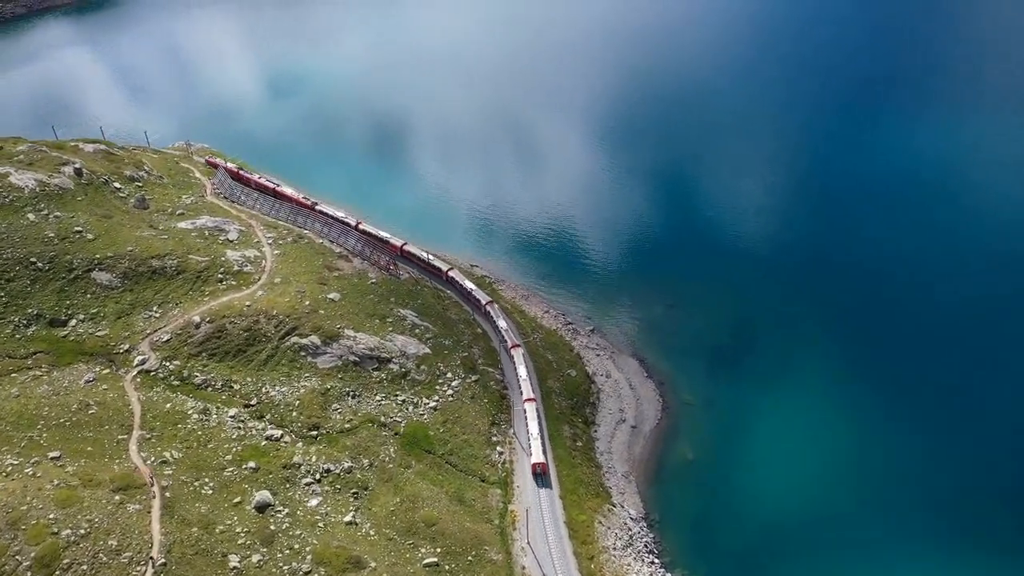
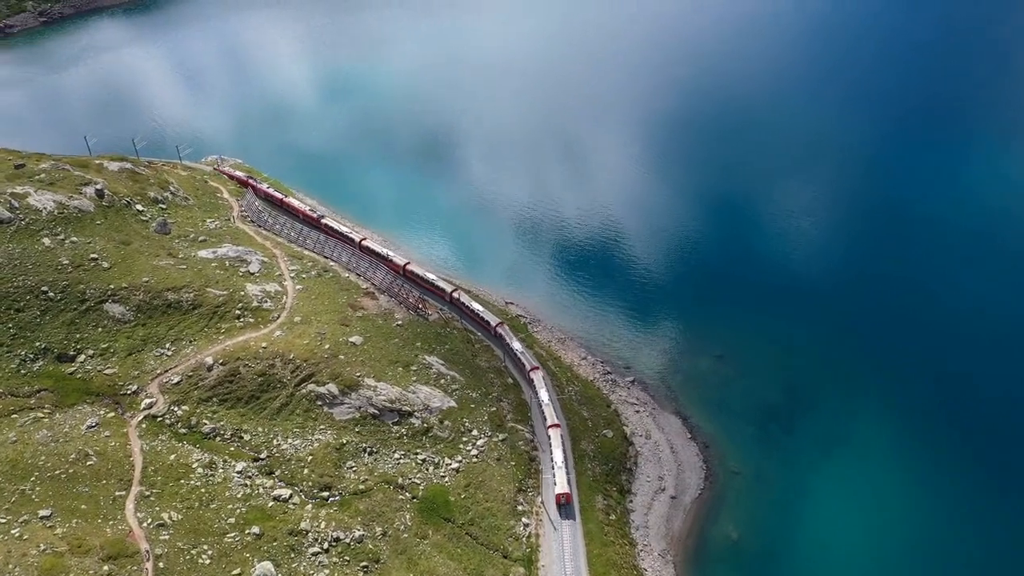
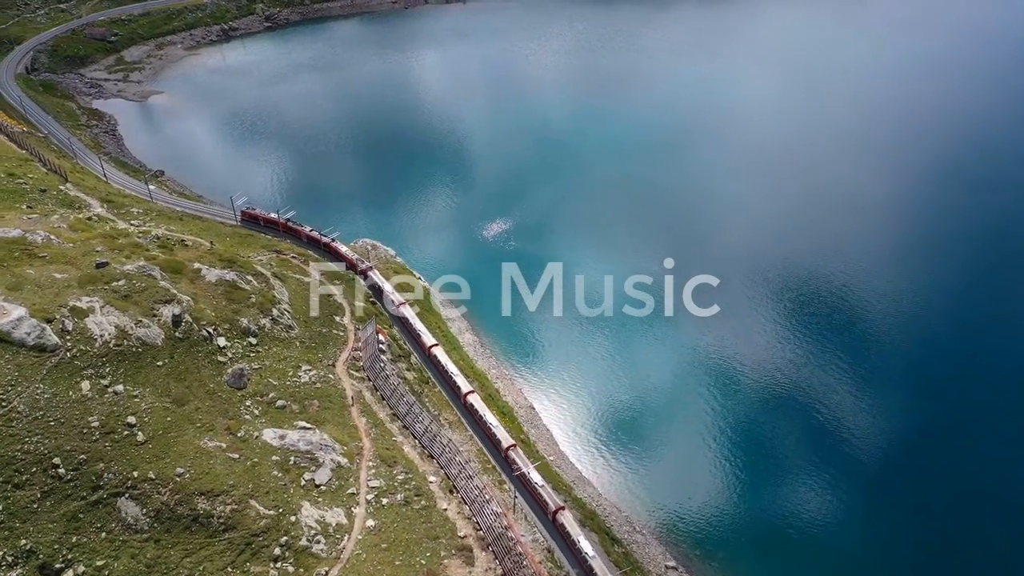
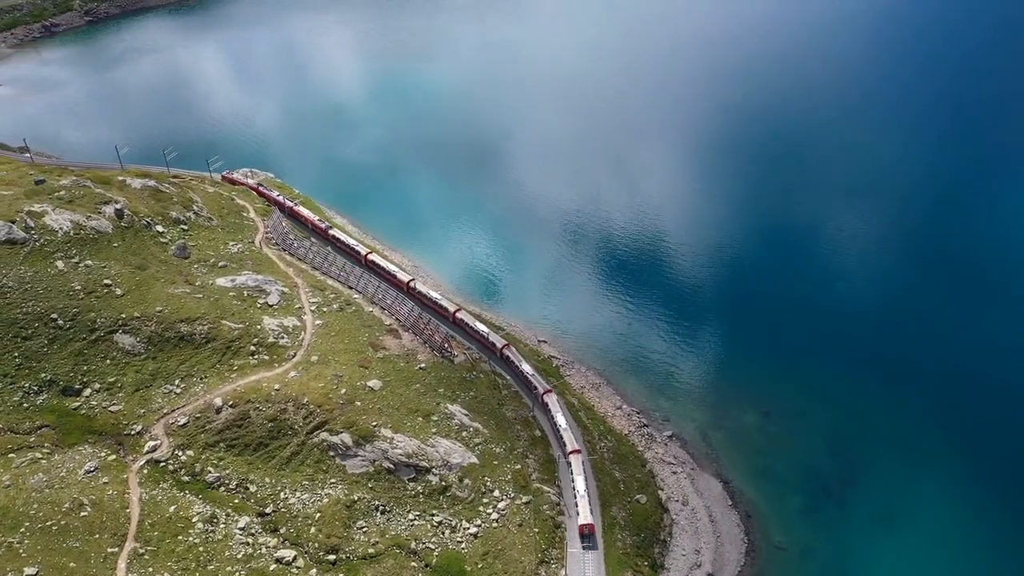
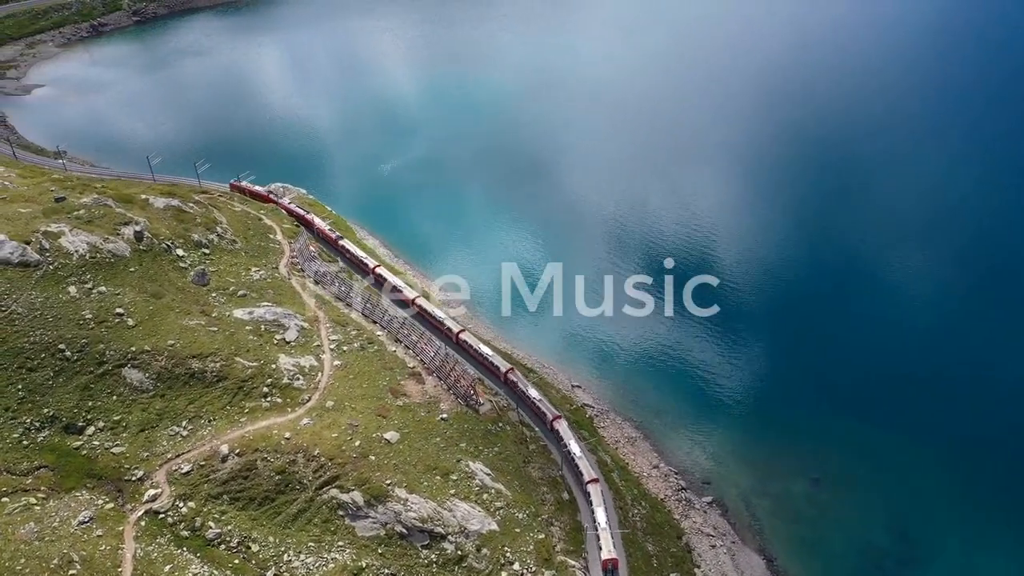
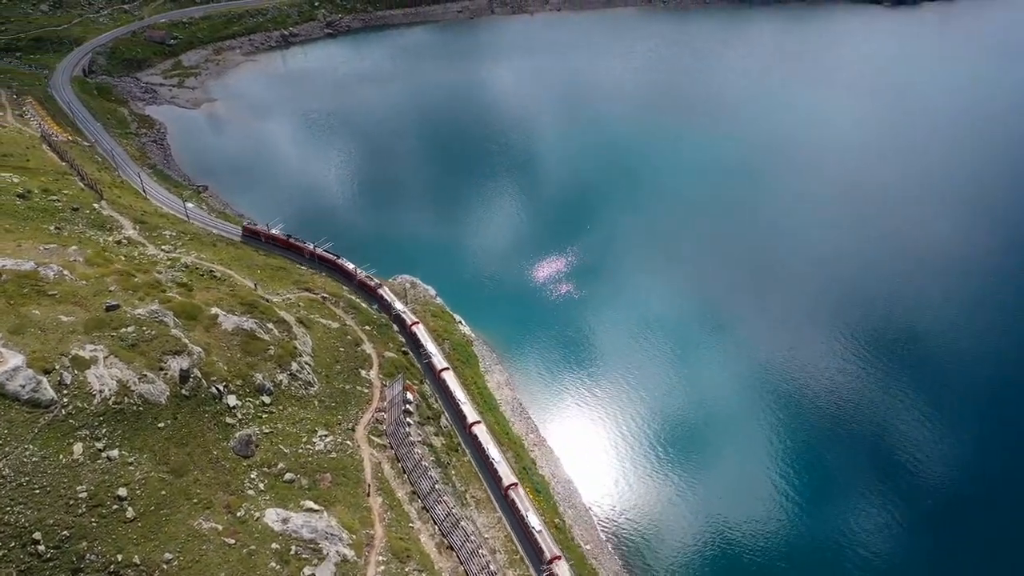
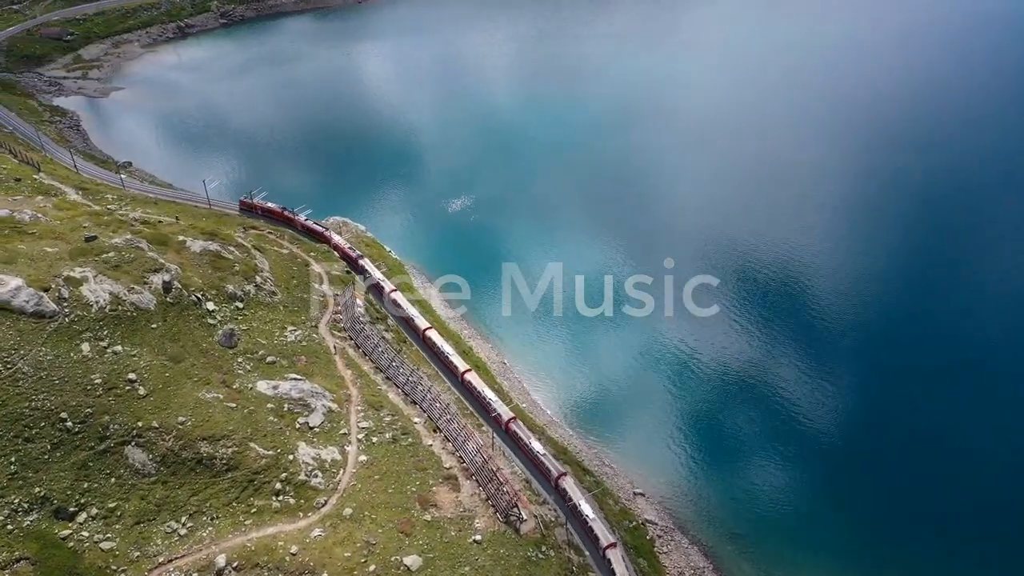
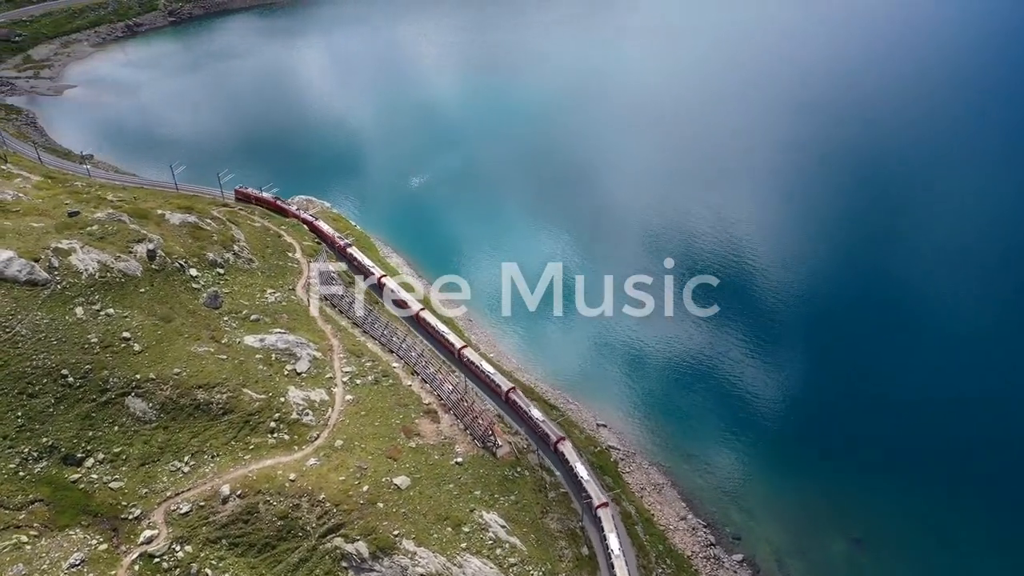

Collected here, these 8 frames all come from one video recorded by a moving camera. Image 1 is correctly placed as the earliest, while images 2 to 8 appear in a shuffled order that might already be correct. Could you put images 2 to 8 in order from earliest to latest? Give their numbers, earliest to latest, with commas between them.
2, 4, 5, 8, 7, 3, 6
